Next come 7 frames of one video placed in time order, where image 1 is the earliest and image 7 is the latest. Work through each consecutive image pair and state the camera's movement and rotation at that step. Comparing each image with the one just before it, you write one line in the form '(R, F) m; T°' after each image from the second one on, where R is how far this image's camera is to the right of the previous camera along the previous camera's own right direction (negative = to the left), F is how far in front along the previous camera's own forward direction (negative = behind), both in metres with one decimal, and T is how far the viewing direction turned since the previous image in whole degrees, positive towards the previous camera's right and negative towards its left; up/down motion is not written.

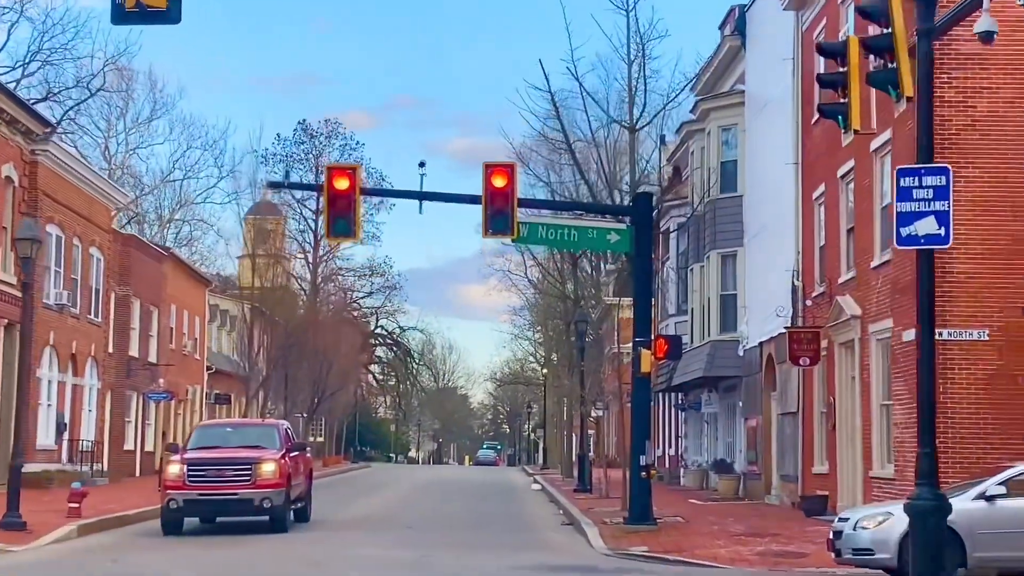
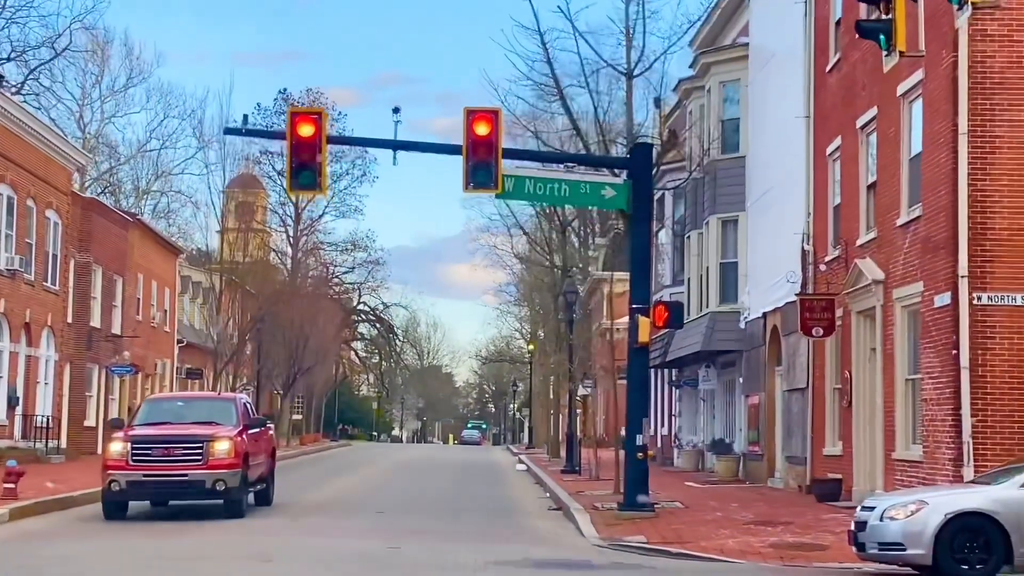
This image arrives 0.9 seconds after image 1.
(0.0, +2.3) m; +1°
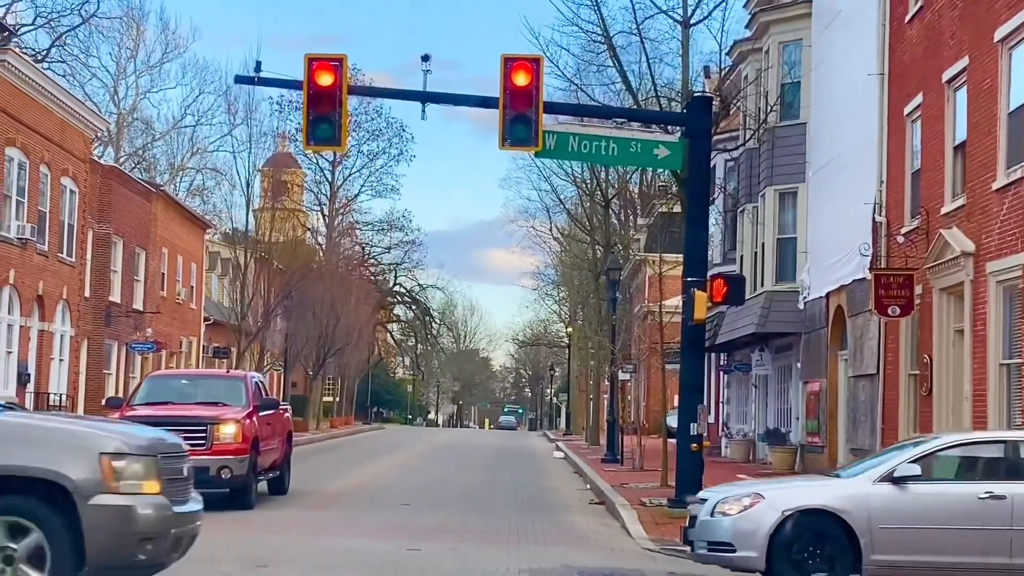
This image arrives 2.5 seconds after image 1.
(0.0, +2.2) m; -1°
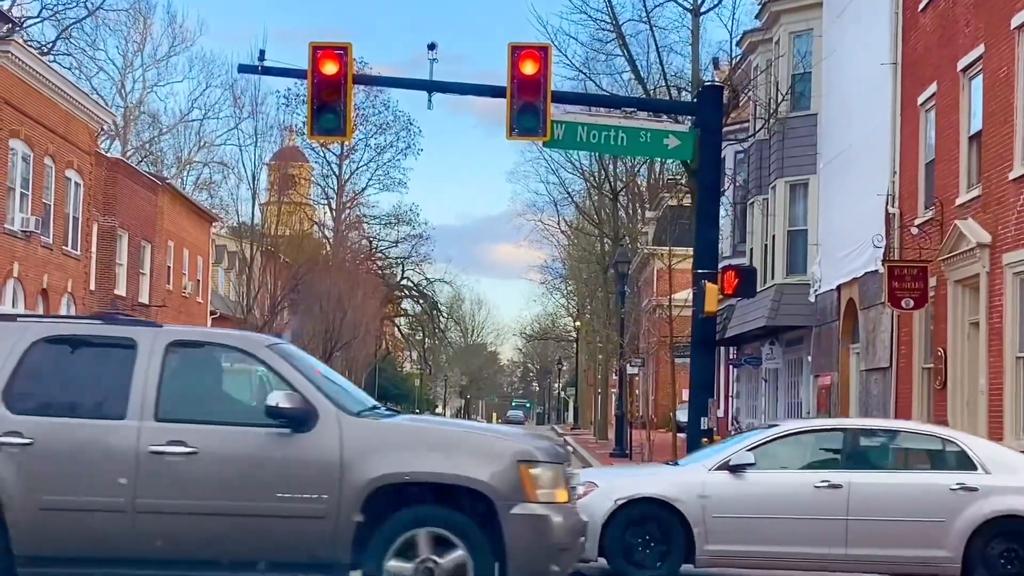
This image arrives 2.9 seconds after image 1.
(0.0, +0.3) m; 0°
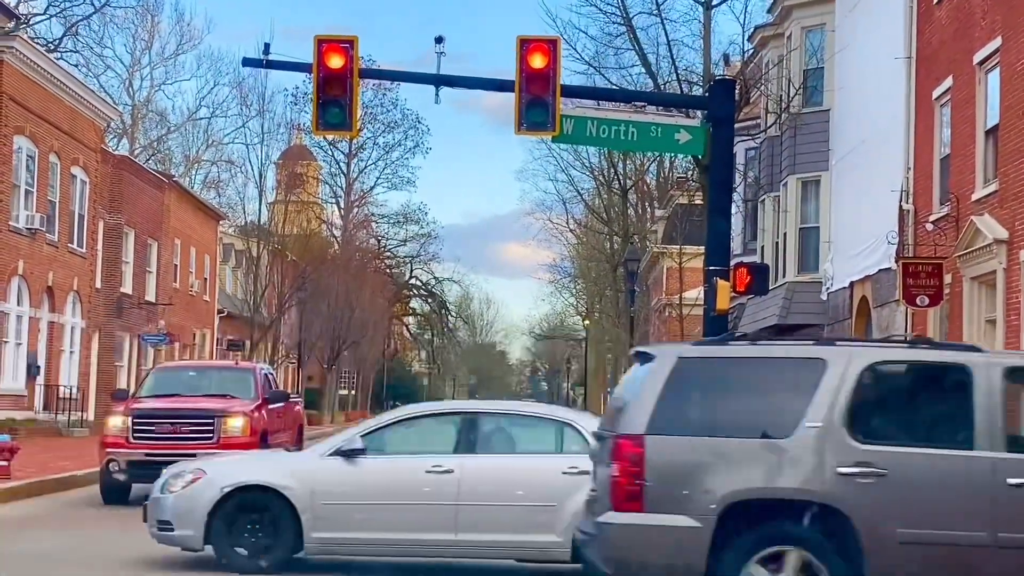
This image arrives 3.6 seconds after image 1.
(0.0, +0.3) m; 0°
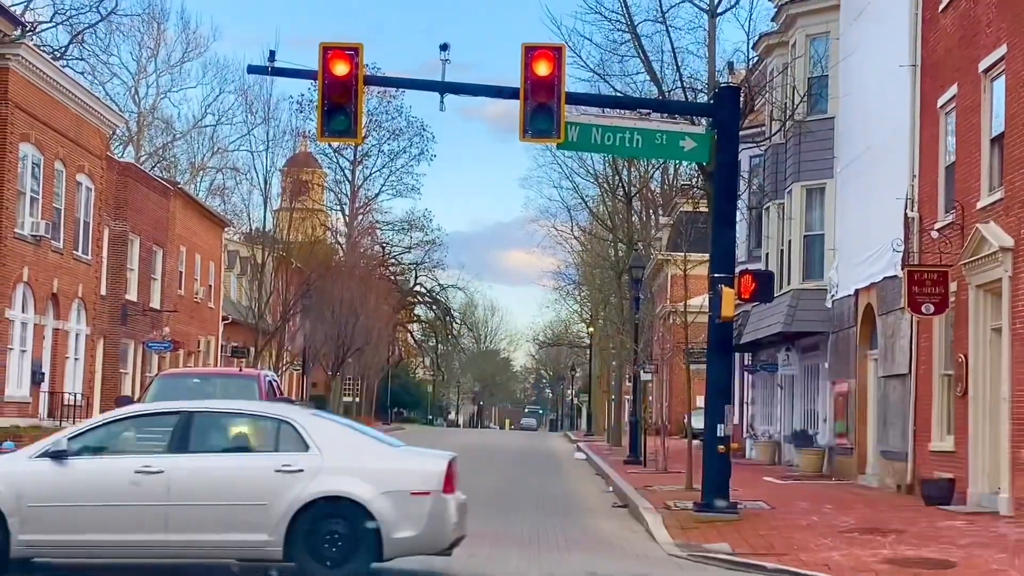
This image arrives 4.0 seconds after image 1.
(0.0, 0.0) m; 0°
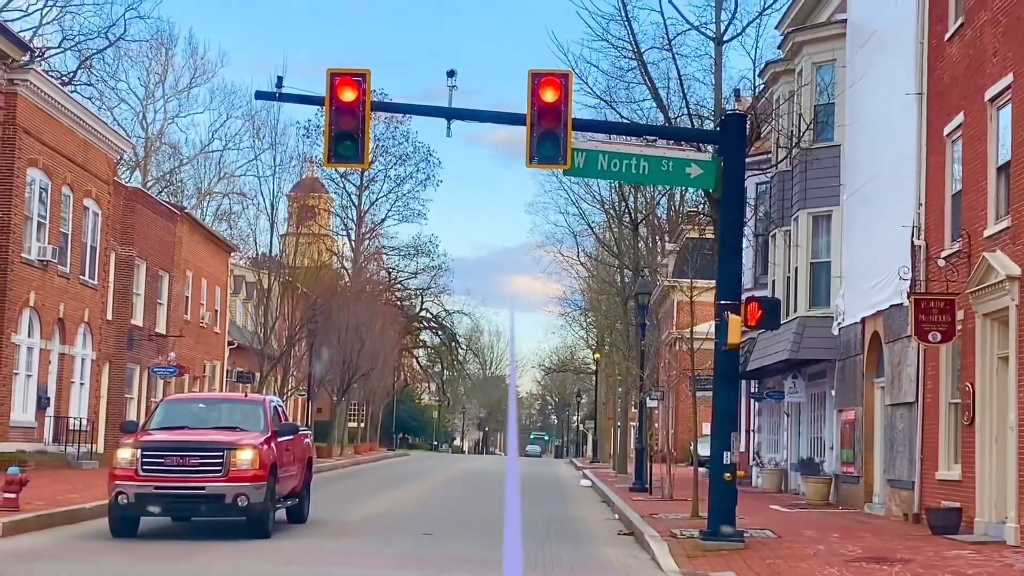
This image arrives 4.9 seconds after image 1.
(0.0, 0.0) m; 0°
